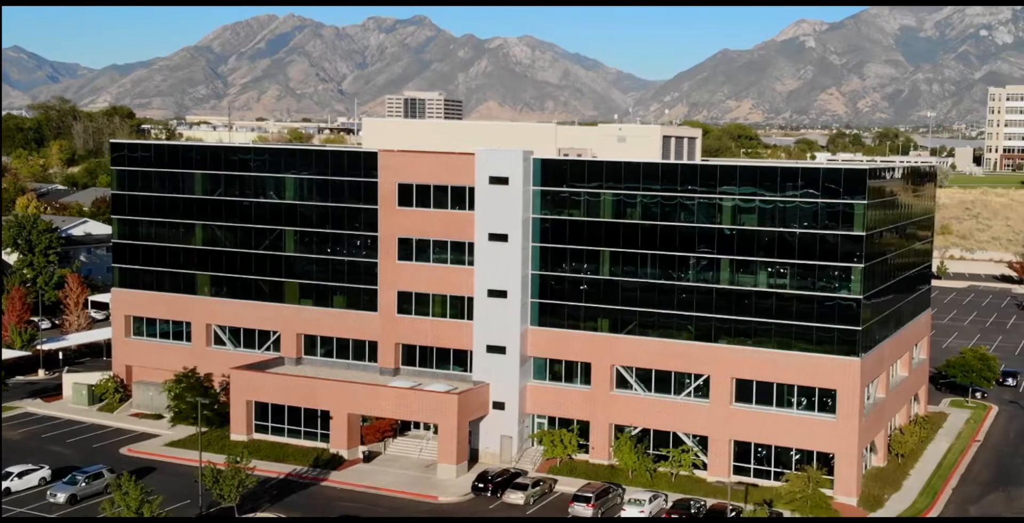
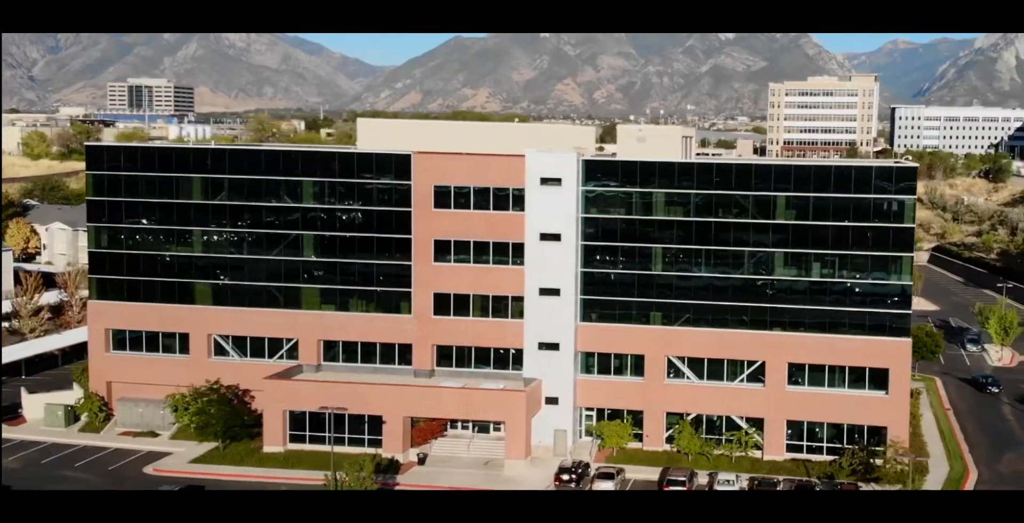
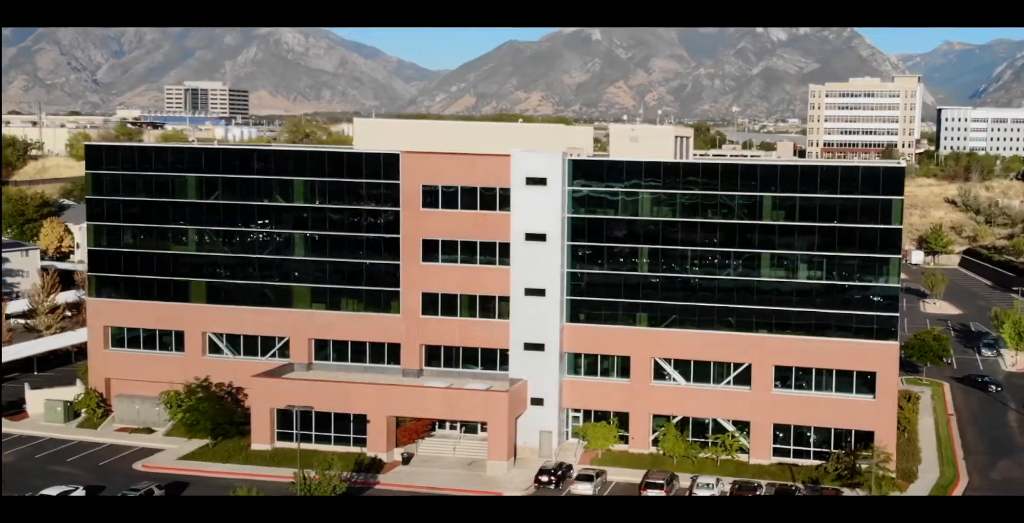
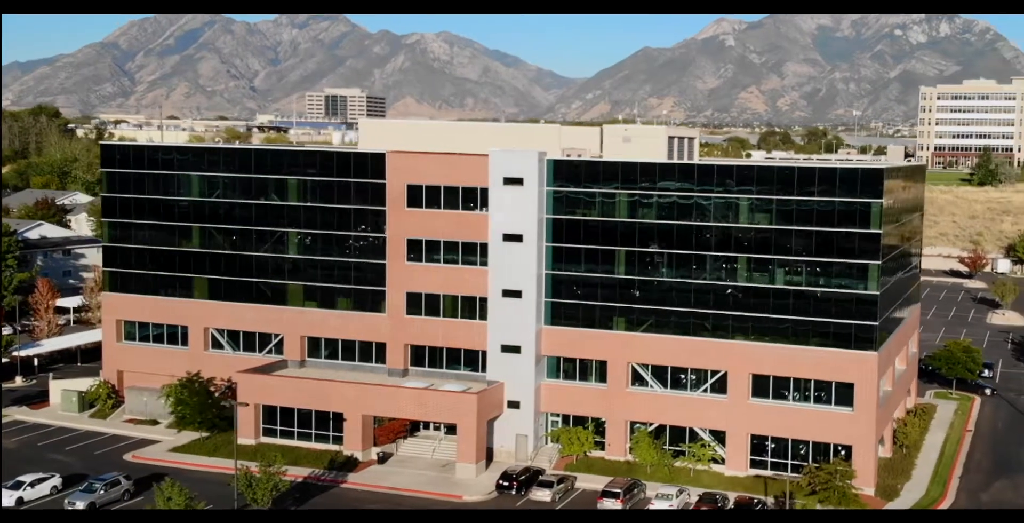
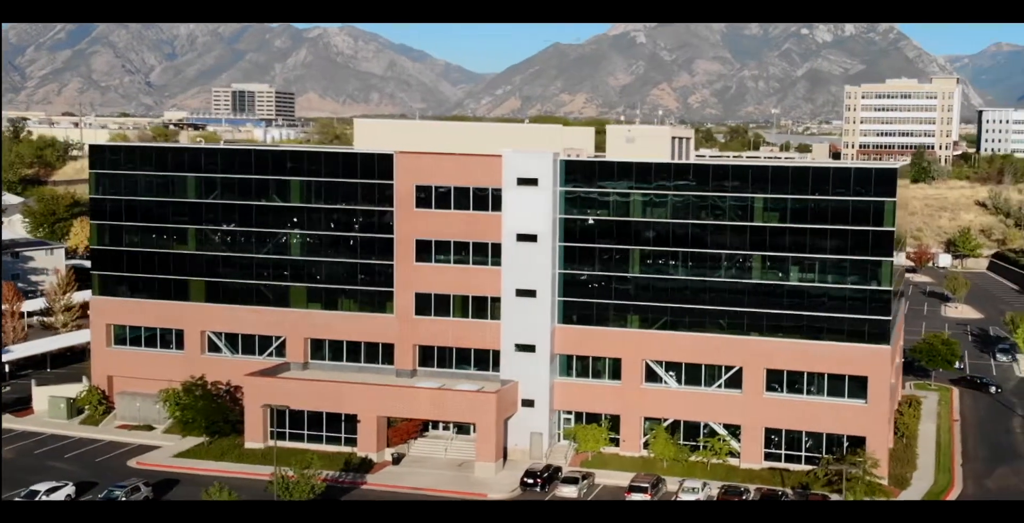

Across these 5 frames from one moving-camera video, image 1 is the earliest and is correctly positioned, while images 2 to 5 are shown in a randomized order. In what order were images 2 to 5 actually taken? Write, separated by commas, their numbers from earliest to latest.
4, 5, 3, 2
